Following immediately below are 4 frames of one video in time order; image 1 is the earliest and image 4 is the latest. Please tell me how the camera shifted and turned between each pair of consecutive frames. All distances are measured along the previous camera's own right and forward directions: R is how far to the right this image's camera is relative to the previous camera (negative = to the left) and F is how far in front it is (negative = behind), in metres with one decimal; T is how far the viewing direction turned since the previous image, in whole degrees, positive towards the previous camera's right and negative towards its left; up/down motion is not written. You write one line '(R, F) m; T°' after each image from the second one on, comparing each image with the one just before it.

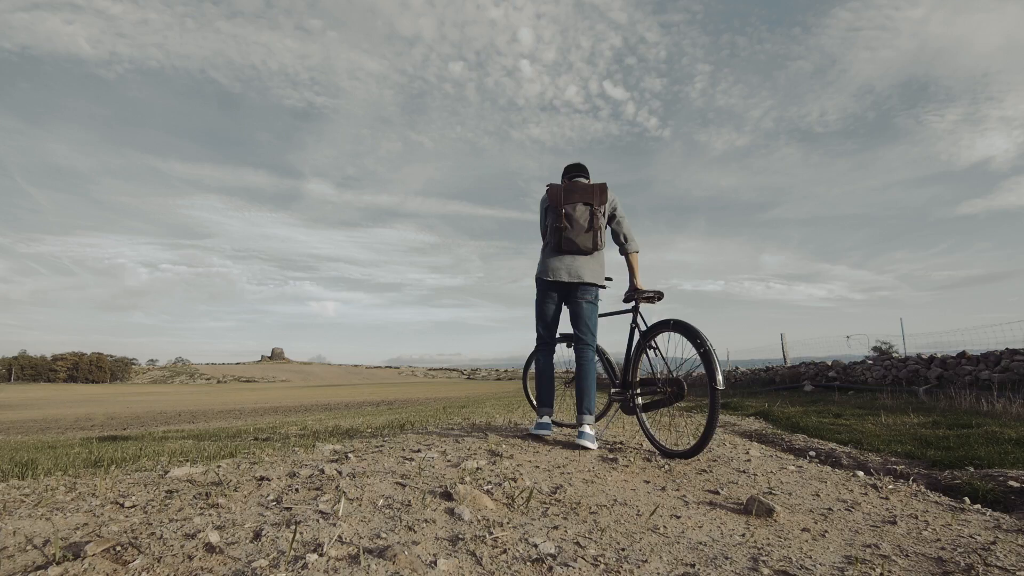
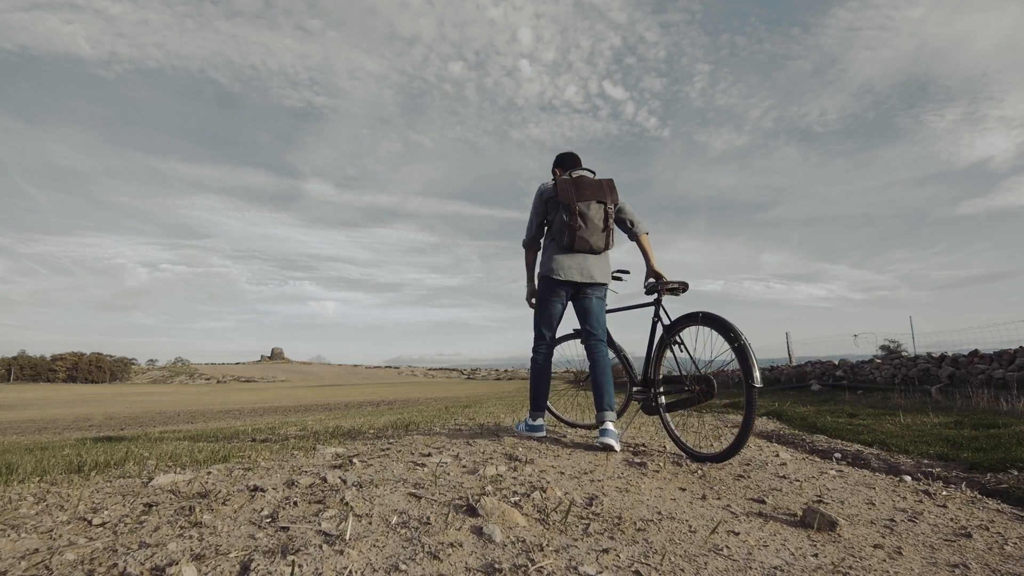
(-0.1, +0.3) m; 0°
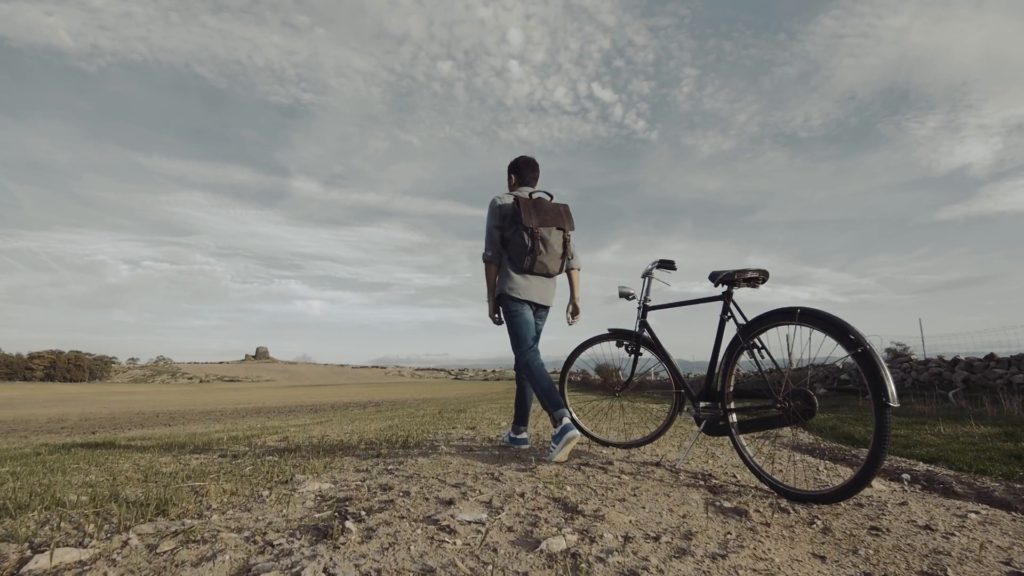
(-0.3, +0.9) m; +1°
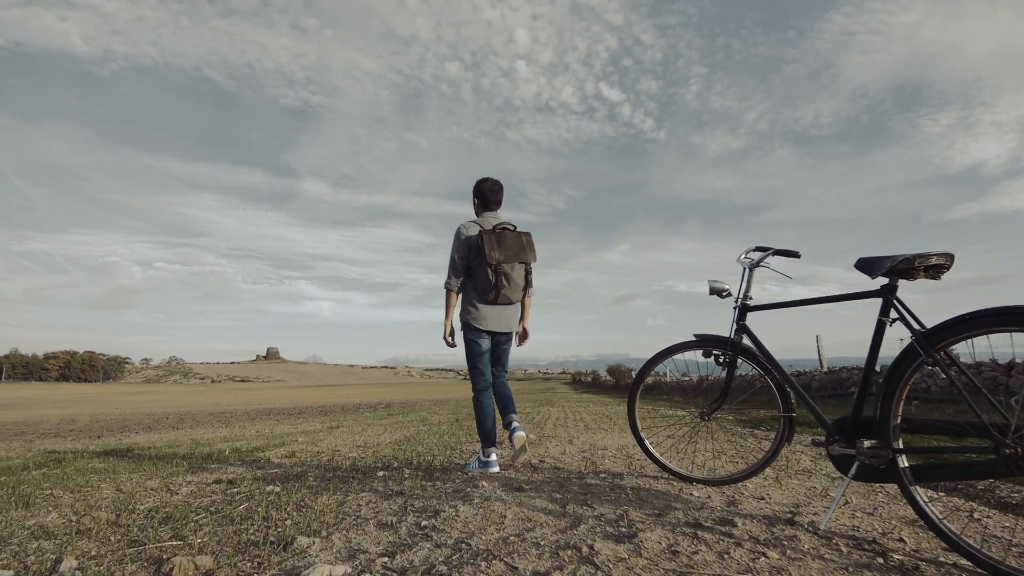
(-0.3, +0.9) m; -1°
